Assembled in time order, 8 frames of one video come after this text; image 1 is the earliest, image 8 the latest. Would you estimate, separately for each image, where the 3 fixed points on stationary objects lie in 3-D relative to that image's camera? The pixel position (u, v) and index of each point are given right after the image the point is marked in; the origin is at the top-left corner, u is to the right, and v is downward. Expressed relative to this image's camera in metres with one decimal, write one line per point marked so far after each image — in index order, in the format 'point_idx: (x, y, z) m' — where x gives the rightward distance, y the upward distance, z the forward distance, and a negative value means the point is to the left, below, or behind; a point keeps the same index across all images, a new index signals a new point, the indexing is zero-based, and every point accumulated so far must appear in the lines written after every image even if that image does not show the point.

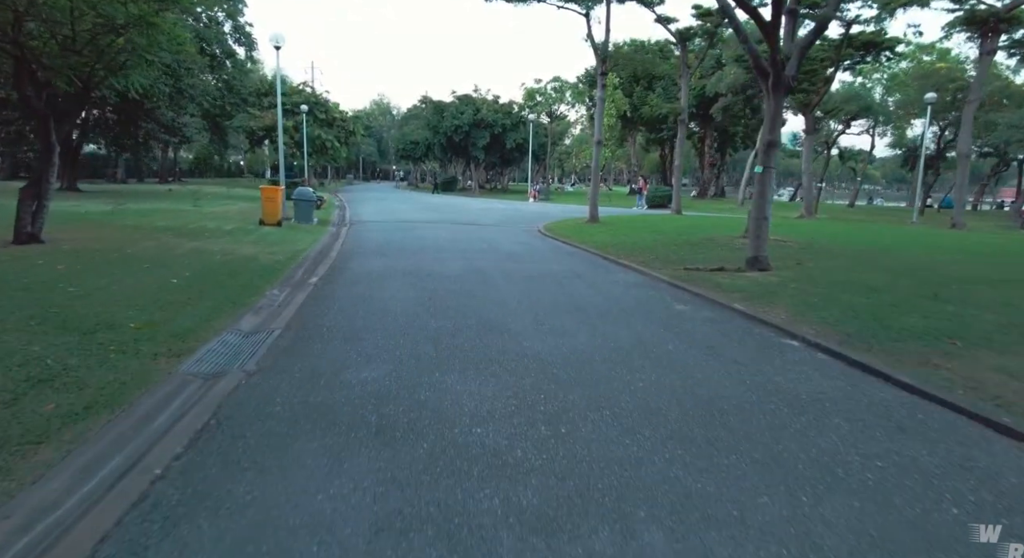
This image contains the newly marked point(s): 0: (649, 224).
0: (+4.6, +1.8, +19.9) m
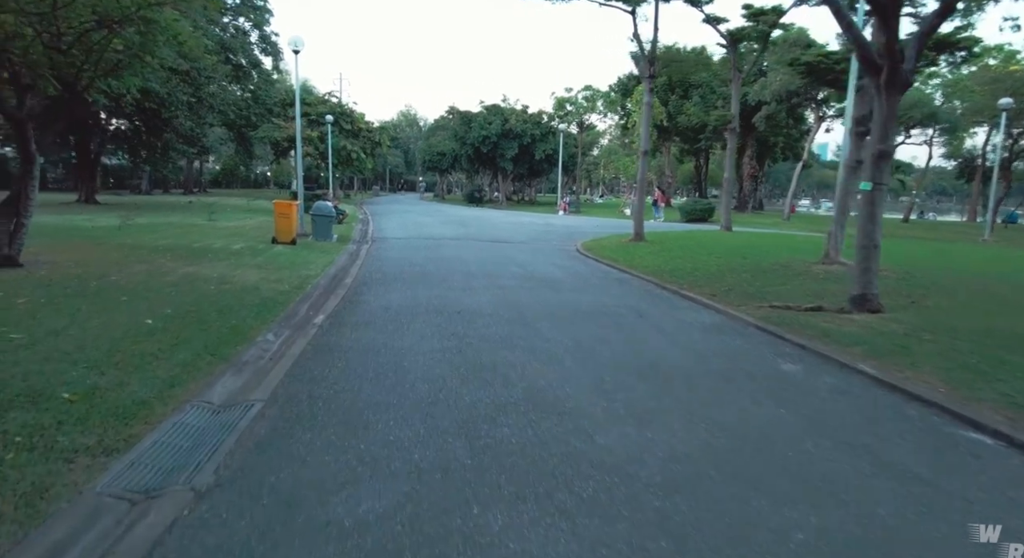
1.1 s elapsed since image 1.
0: (+5.7, +1.1, +17.9) m
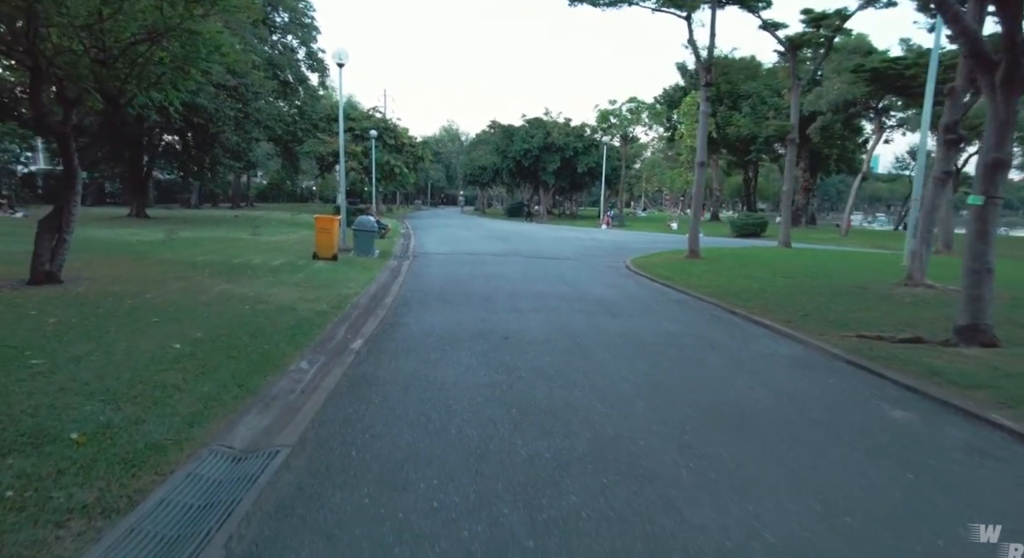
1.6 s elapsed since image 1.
0: (+7.0, +0.5, +16.7) m
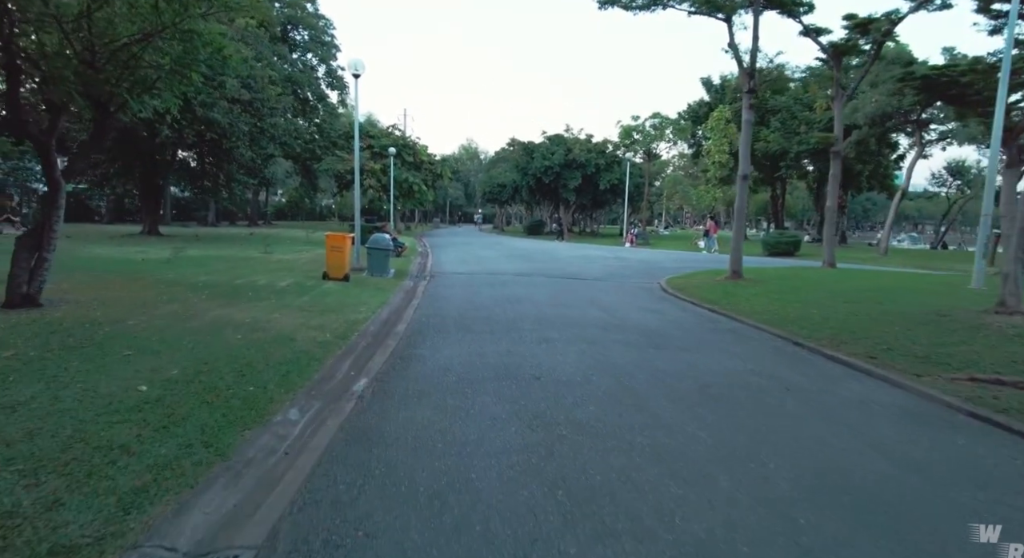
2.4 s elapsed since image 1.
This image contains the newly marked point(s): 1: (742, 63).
0: (+7.7, -0.1, +15.2) m
1: (+5.8, +5.5, +15.2) m
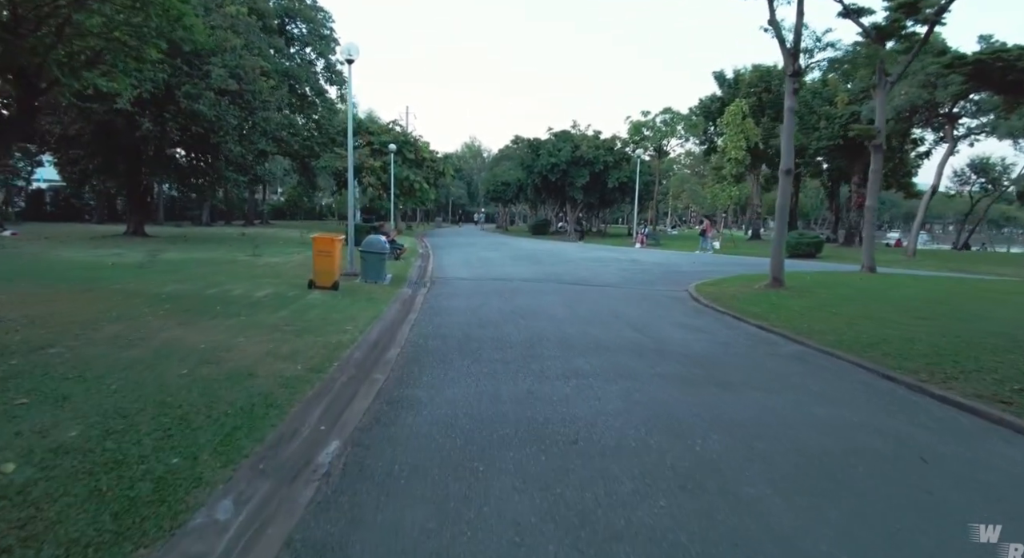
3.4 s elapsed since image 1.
0: (+7.9, -0.3, +13.4) m
1: (+6.1, +5.3, +13.3) m
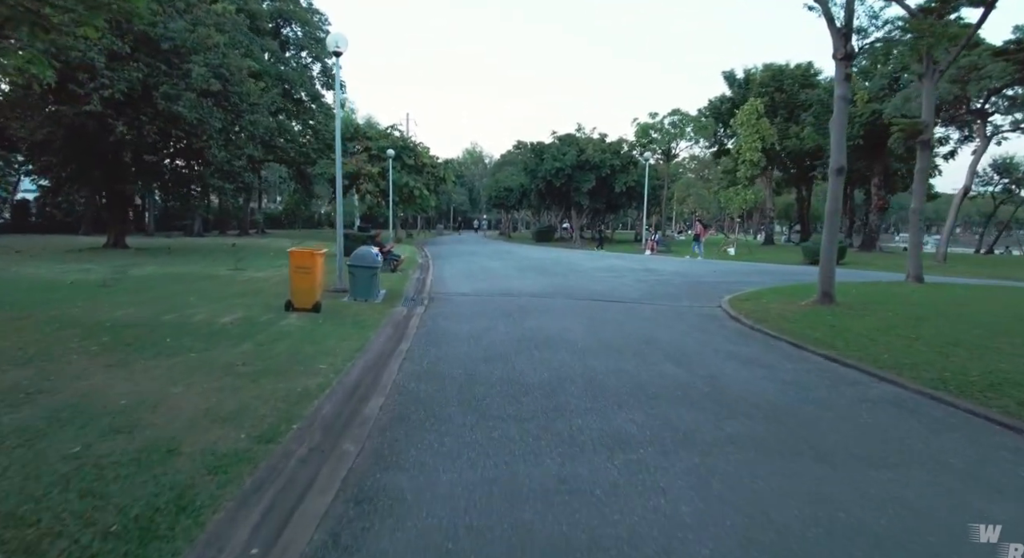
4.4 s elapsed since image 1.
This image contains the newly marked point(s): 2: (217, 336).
0: (+8.1, -0.6, +11.6) m
1: (+6.2, +5.1, +11.6) m
2: (-4.4, -0.8, +8.8) m
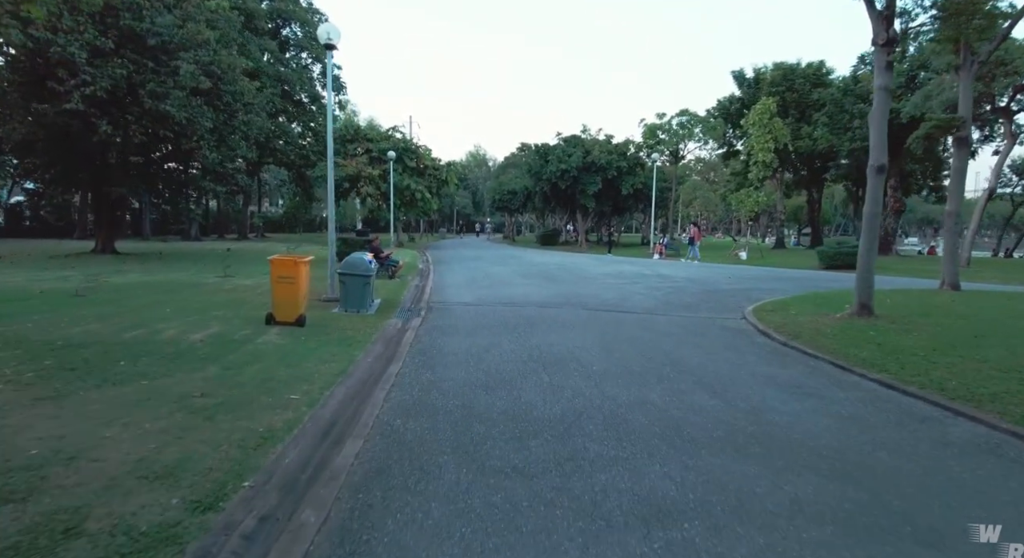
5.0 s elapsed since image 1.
0: (+8.2, -0.7, +10.4) m
1: (+6.3, +4.9, +10.4) m
2: (-4.3, -1.0, +7.7) m
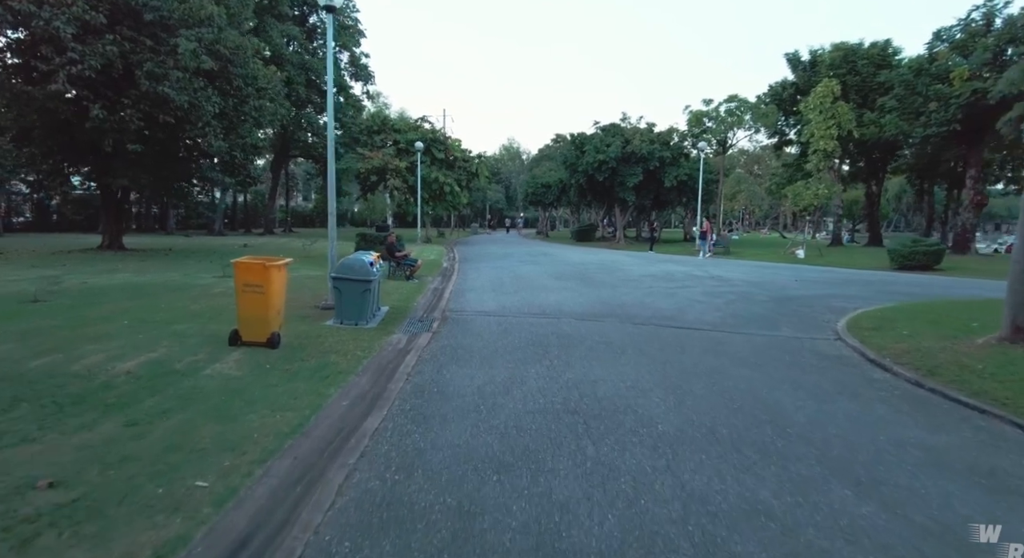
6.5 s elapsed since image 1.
0: (+8.6, -0.9, +7.5) m
1: (+6.7, +4.7, +7.6) m
2: (-4.1, -1.2, +5.5) m
